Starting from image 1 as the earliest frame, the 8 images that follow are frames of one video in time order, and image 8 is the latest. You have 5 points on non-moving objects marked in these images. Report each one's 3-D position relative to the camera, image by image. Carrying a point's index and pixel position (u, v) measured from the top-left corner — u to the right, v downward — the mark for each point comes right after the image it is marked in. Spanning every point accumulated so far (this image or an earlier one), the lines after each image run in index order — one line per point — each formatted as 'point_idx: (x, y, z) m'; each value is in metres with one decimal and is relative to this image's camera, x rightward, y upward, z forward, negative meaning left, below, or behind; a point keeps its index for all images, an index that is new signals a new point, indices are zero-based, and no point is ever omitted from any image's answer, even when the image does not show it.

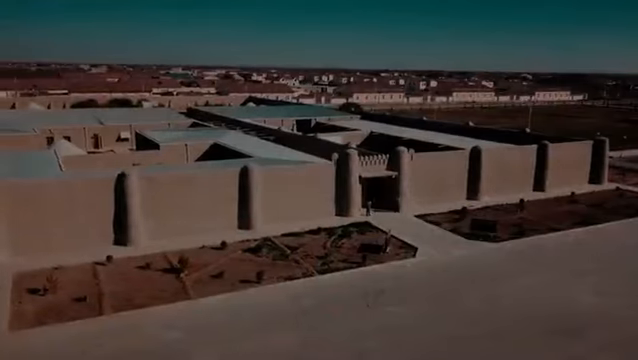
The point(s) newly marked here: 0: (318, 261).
0: (0.0, -2.7, +16.3) m
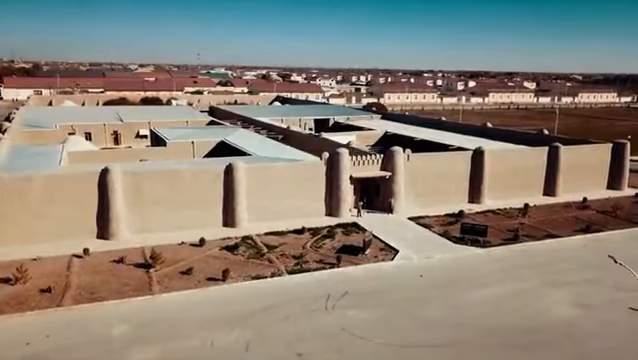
0: (-0.9, -2.6, +16.1) m
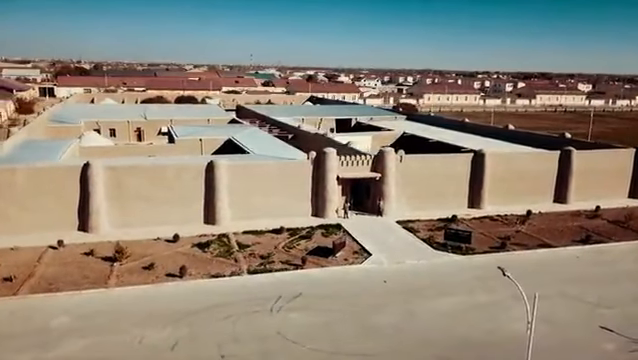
0: (-2.0, -2.6, +15.8) m
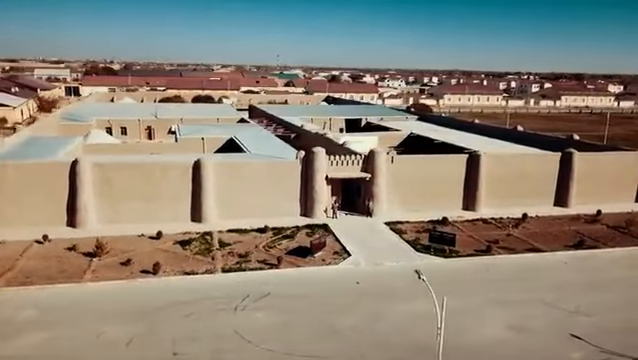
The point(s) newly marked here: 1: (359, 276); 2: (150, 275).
0: (-2.7, -2.5, +15.8) m
1: (+1.2, -2.9, +14.8) m
2: (-5.0, -2.8, +14.5) m
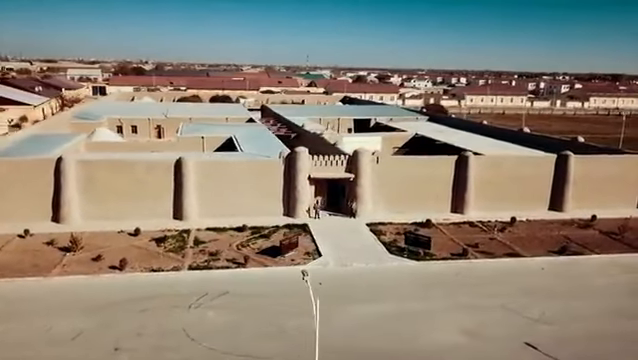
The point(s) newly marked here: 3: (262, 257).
0: (-3.7, -2.5, +15.9) m
1: (+0.1, -2.9, +14.7) m
2: (-6.0, -2.7, +14.7) m
3: (-1.8, -2.5, +15.9) m
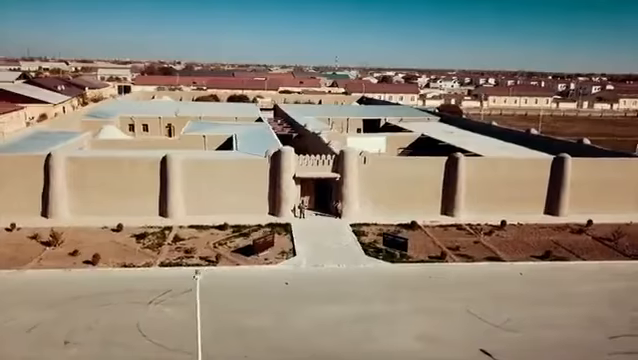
0: (-4.5, -2.4, +16.0) m
1: (-0.8, -2.9, +14.6) m
2: (-6.9, -2.6, +15.0) m
3: (-2.7, -2.4, +15.9) m
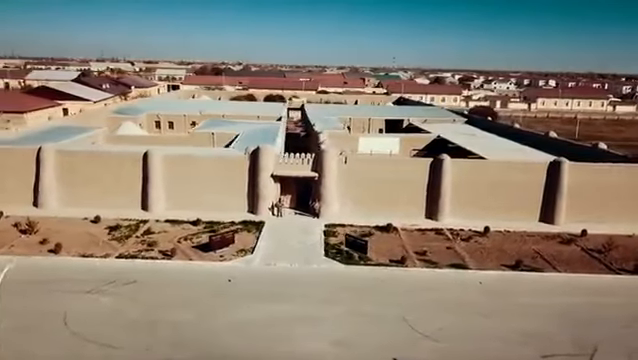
0: (-5.9, -2.2, +16.4) m
1: (-2.3, -2.8, +14.5) m
2: (-8.4, -2.3, +15.6) m
3: (-4.1, -2.3, +16.0) m
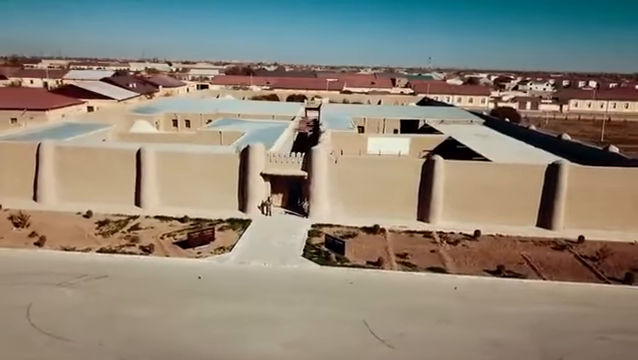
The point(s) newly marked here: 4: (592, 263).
0: (-6.5, -2.1, +16.6) m
1: (-3.2, -2.7, +14.6) m
2: (-9.1, -2.2, +16.1) m
3: (-4.8, -2.2, +16.2) m
4: (+8.9, -2.7, +16.0) m
